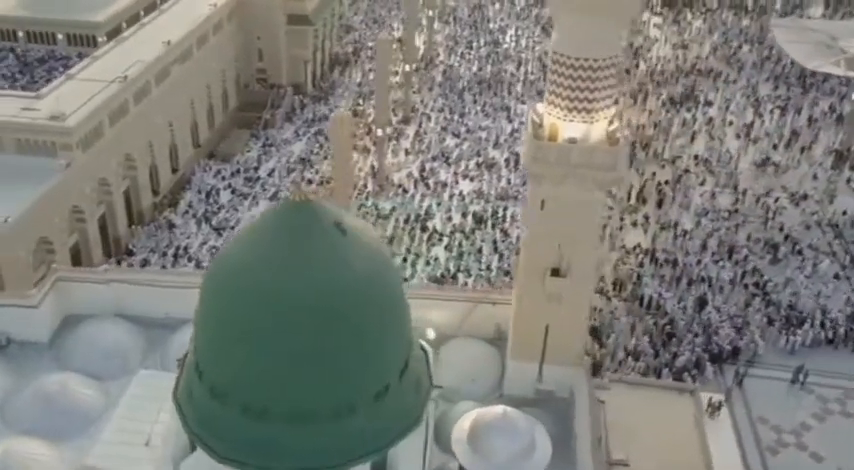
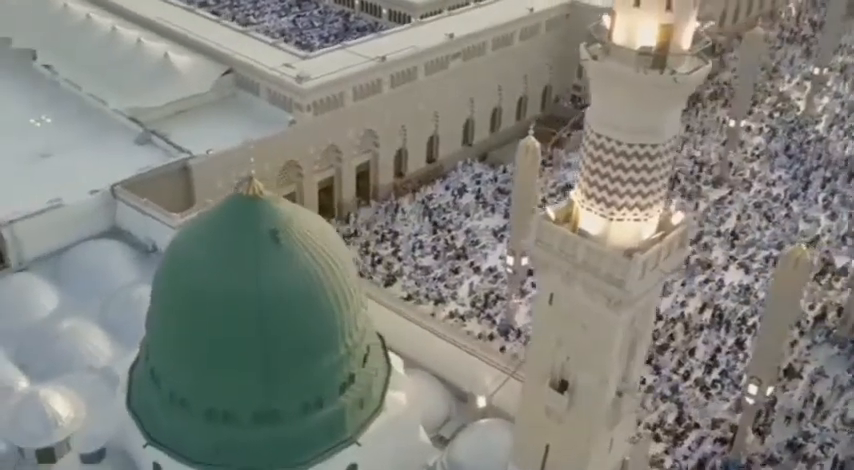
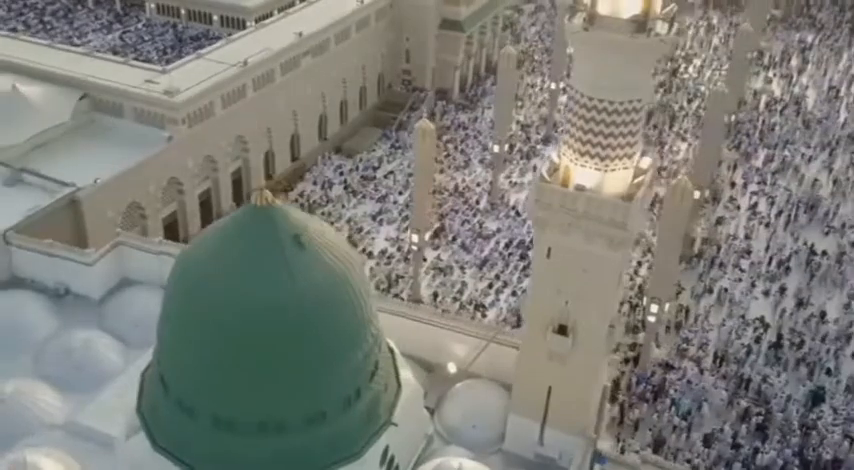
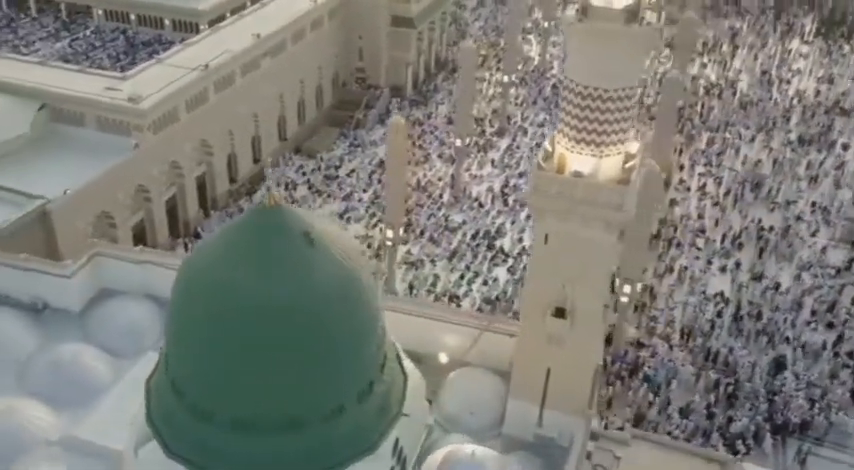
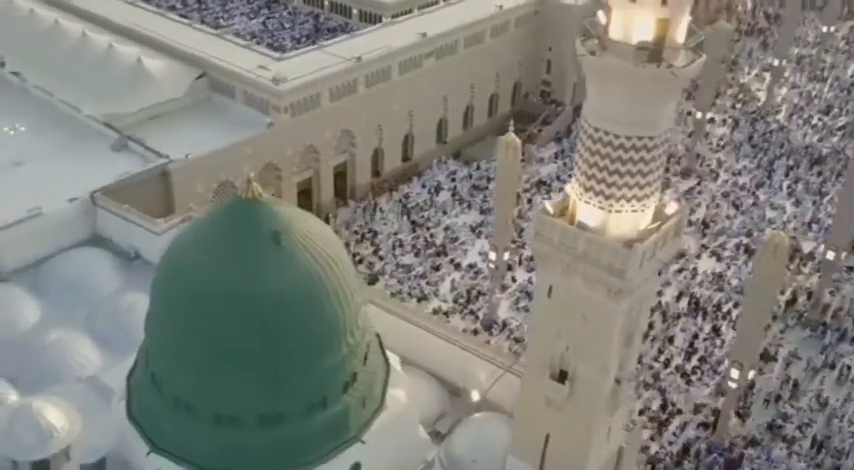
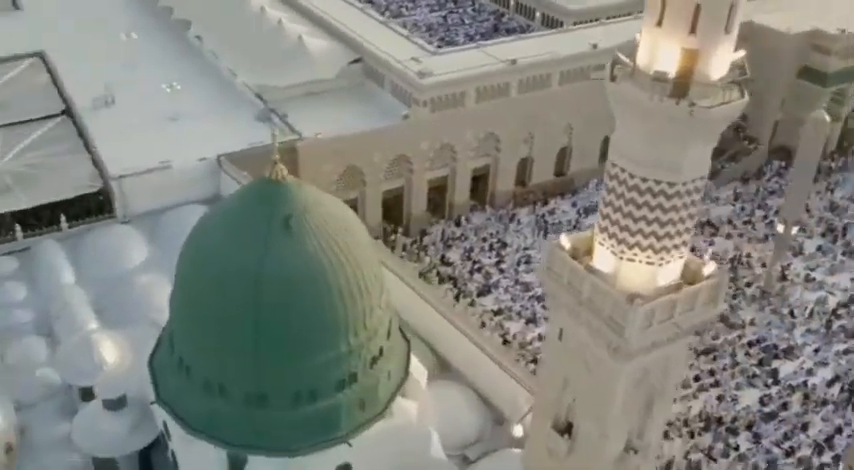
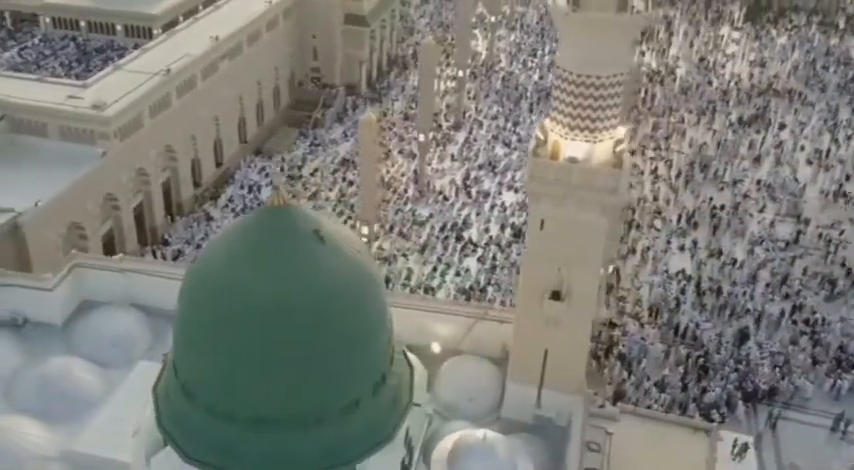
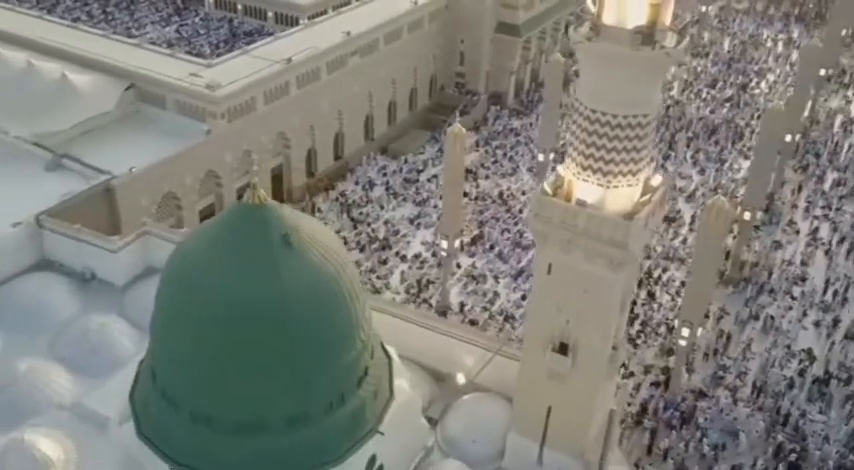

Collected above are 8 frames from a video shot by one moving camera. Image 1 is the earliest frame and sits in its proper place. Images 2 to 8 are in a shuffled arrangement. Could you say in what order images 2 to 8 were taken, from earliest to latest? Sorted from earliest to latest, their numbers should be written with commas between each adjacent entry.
7, 4, 3, 8, 5, 2, 6
